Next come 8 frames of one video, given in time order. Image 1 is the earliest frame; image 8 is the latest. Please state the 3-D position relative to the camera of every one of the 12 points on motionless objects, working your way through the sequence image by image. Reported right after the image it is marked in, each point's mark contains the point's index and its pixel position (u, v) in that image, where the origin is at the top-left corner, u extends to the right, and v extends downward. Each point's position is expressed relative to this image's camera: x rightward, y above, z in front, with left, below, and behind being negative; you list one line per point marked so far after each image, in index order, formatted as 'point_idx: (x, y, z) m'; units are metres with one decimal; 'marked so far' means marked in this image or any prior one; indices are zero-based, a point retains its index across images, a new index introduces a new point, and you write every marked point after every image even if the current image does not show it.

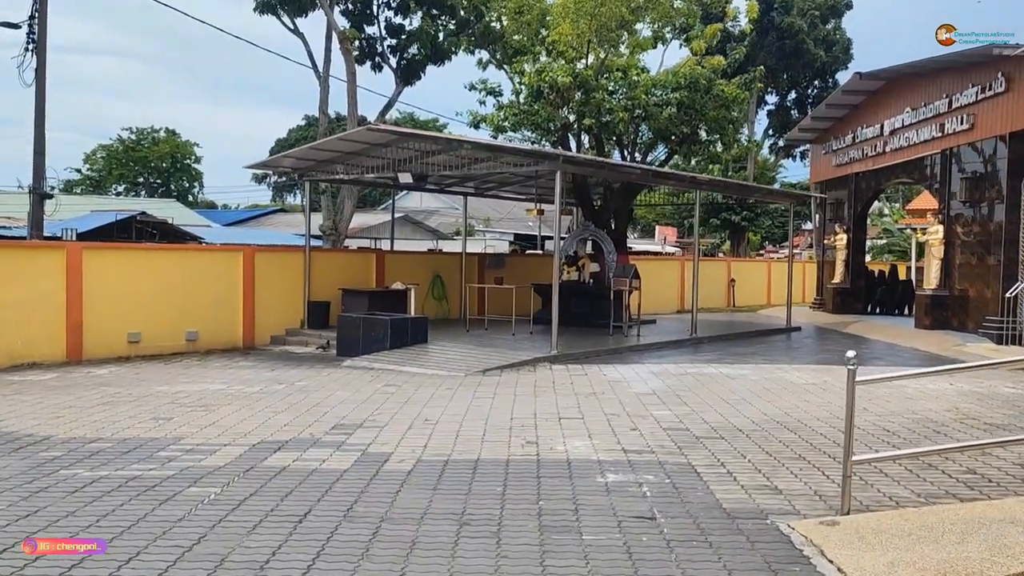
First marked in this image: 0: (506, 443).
0: (0.0, -1.2, +6.6) m
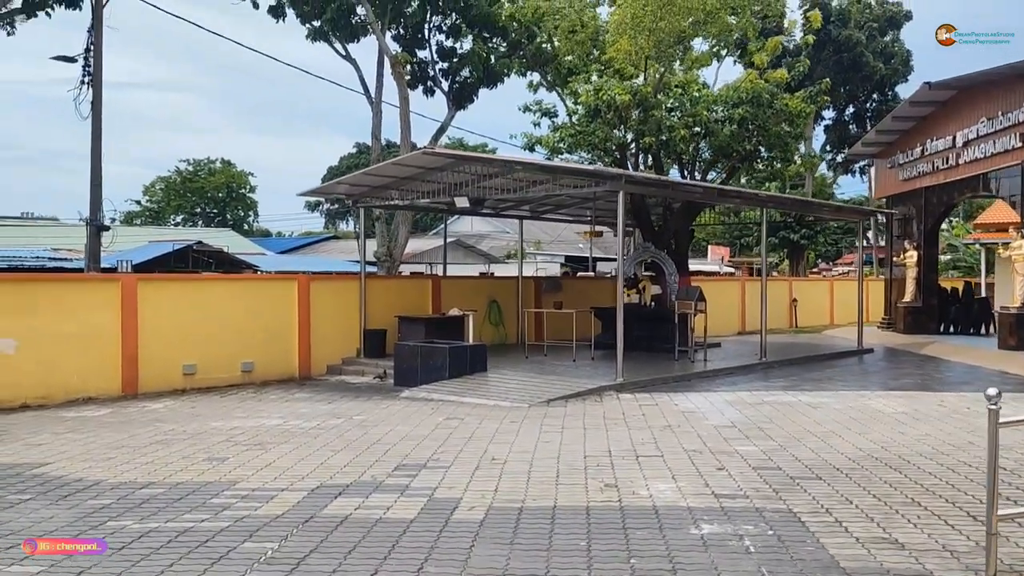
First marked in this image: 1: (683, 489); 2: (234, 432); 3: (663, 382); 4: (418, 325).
0: (+0.5, -1.4, +6.1) m
1: (+1.2, -1.4, +6.0) m
2: (-2.8, -1.4, +8.8) m
3: (+2.1, -1.3, +12.1) m
4: (-1.5, -0.6, +14.5) m
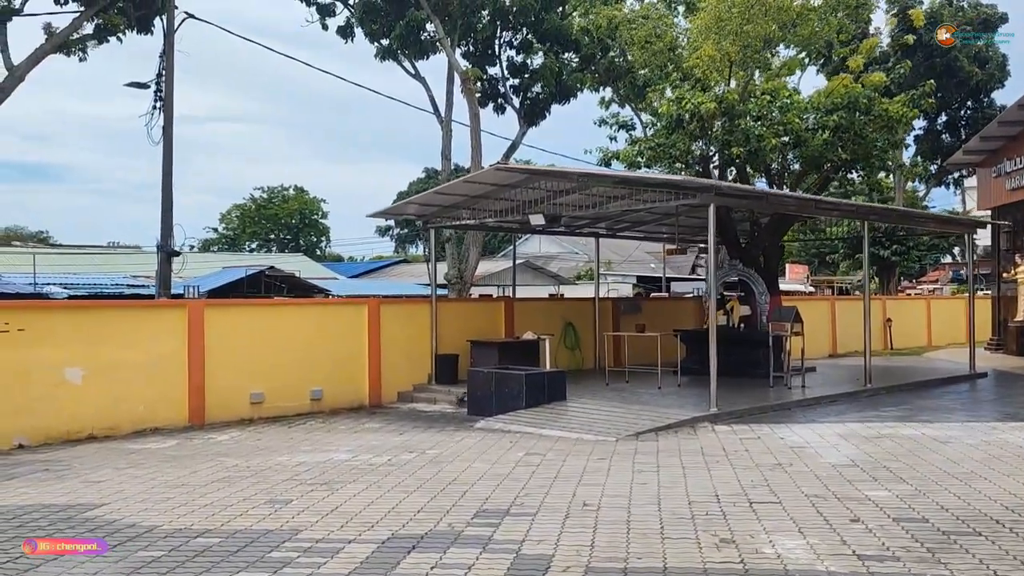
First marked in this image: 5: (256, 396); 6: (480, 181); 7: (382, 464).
0: (+1.1, -1.5, +5.2) m
1: (+1.7, -1.5, +5.1) m
2: (-2.0, -1.7, +8.2) m
3: (+3.1, -1.5, +11.0) m
4: (-0.3, -1.0, +13.8) m
5: (-3.5, -1.5, +12.1) m
6: (-0.4, +1.5, +12.7) m
7: (-1.2, -1.6, +8.2) m
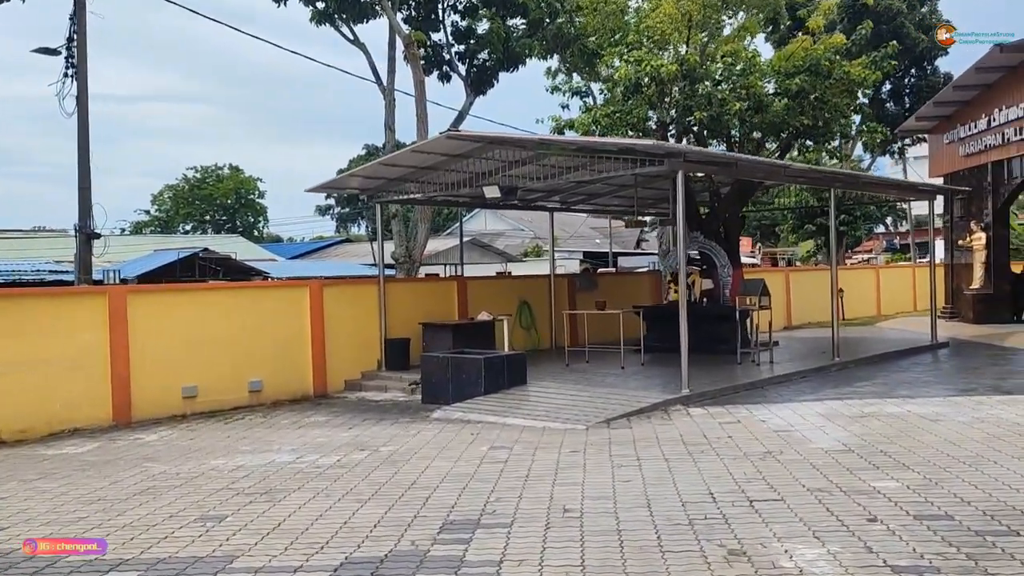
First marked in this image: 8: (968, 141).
0: (+1.0, -1.4, +4.5) m
1: (+1.6, -1.3, +4.4) m
2: (-2.3, -1.5, +7.3) m
3: (+2.6, -1.2, +10.4) m
4: (-1.0, -0.6, +13.0) m
5: (-4.0, -1.3, +11.1) m
6: (-1.1, +1.8, +11.8) m
7: (-1.5, -1.5, +7.3) m
8: (+9.6, +3.1, +18.8) m
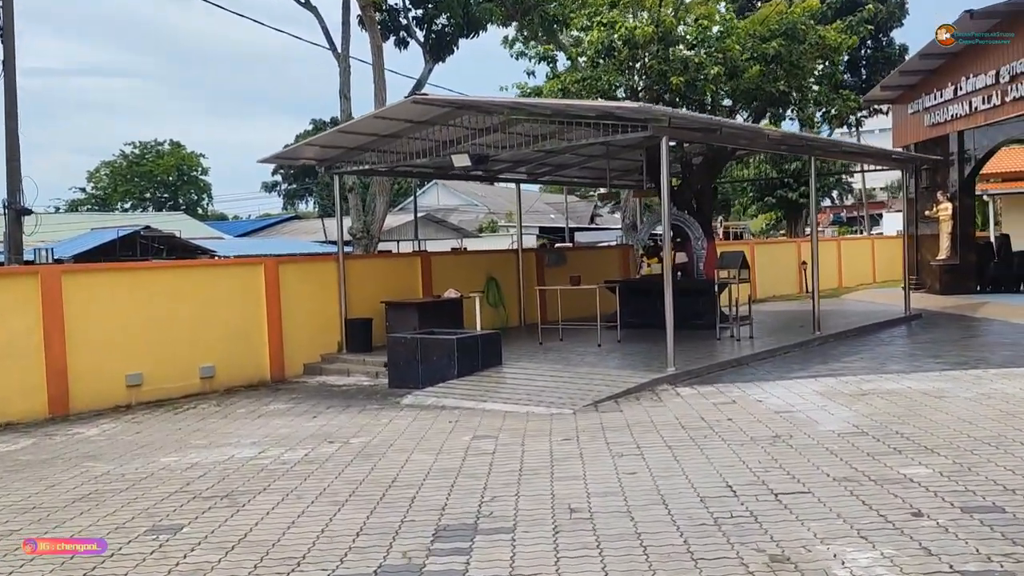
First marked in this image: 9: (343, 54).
0: (+1.0, -1.2, +4.0) m
1: (+1.7, -1.2, +3.9) m
2: (-2.3, -1.4, +6.5) m
3: (+2.3, -0.9, +10.0) m
4: (-1.4, -0.3, +12.3) m
5: (-4.3, -1.0, +10.2) m
6: (-1.5, +2.1, +11.0) m
7: (-1.6, -1.3, +6.6) m
8: (+8.8, +3.7, +18.6) m
9: (-3.3, +4.5, +17.1) m
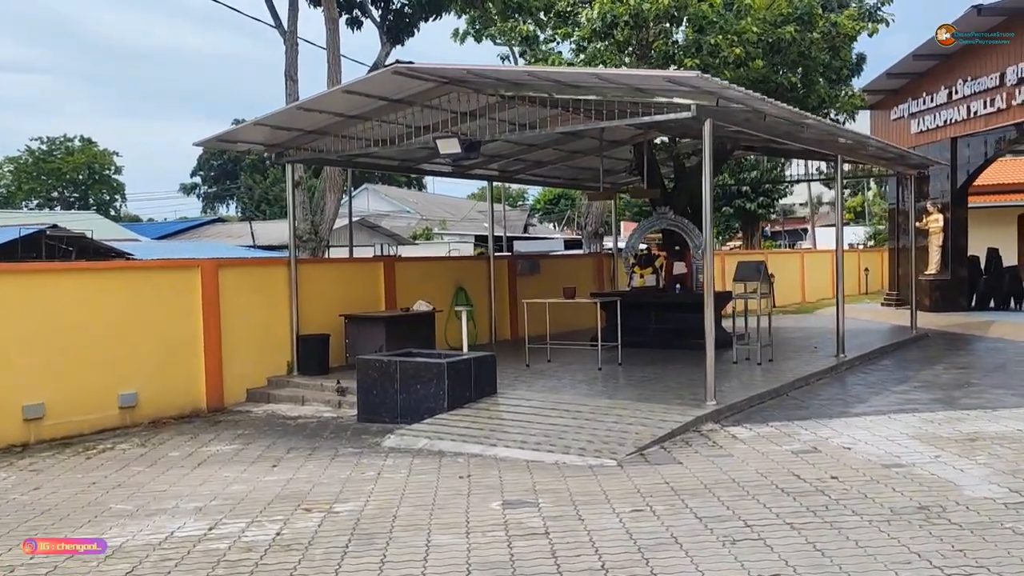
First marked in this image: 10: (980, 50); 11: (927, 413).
0: (+1.6, -1.3, +2.3) m
1: (+2.2, -1.3, +2.2) m
2: (-2.0, -1.4, +4.5) m
3: (+2.3, -1.1, +8.4) m
4: (-1.6, -0.4, +10.3) m
5: (-4.3, -1.1, +8.0) m
6: (-1.5, +2.0, +9.1) m
7: (-1.3, -1.4, +4.7) m
8: (+8.1, +3.4, +17.5) m
9: (-3.8, +4.3, +15.0) m
10: (+8.4, +4.2, +15.8) m
11: (+3.5, -1.1, +7.6) m
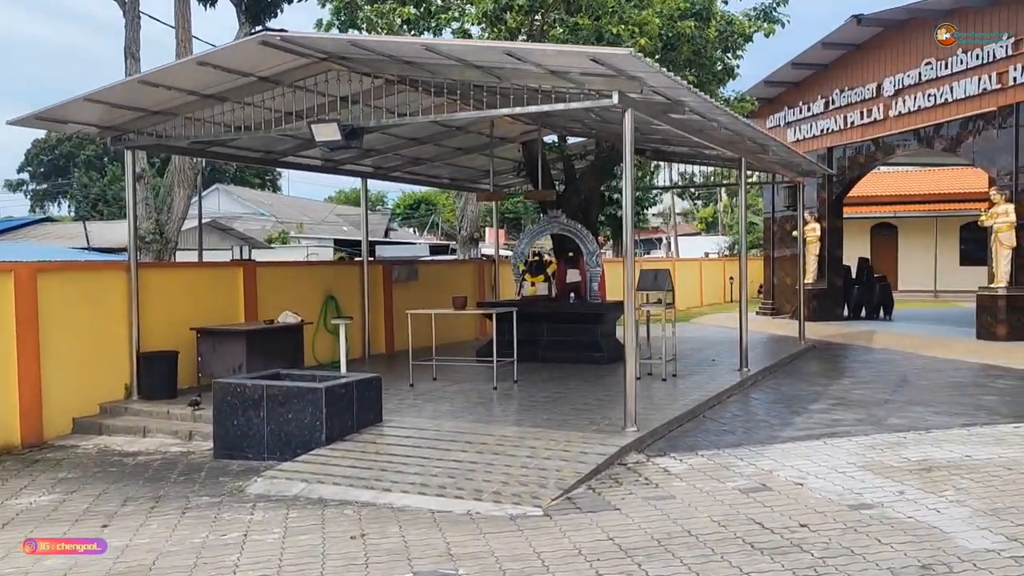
0: (+1.6, -1.4, +1.4) m
1: (+2.3, -1.3, +1.5) m
2: (-2.3, -1.5, +3.1) m
3: (+1.4, -1.2, +7.5) m
4: (-2.7, -0.5, +8.9) m
5: (-5.1, -1.2, +6.1) m
6: (-2.5, +1.9, +7.7) m
7: (-1.6, -1.4, +3.3) m
8: (+5.7, +3.2, +17.6) m
9: (-5.7, +4.2, +13.2) m
10: (+6.2, +4.1, +15.9) m
11: (+2.7, -1.2, +6.9) m
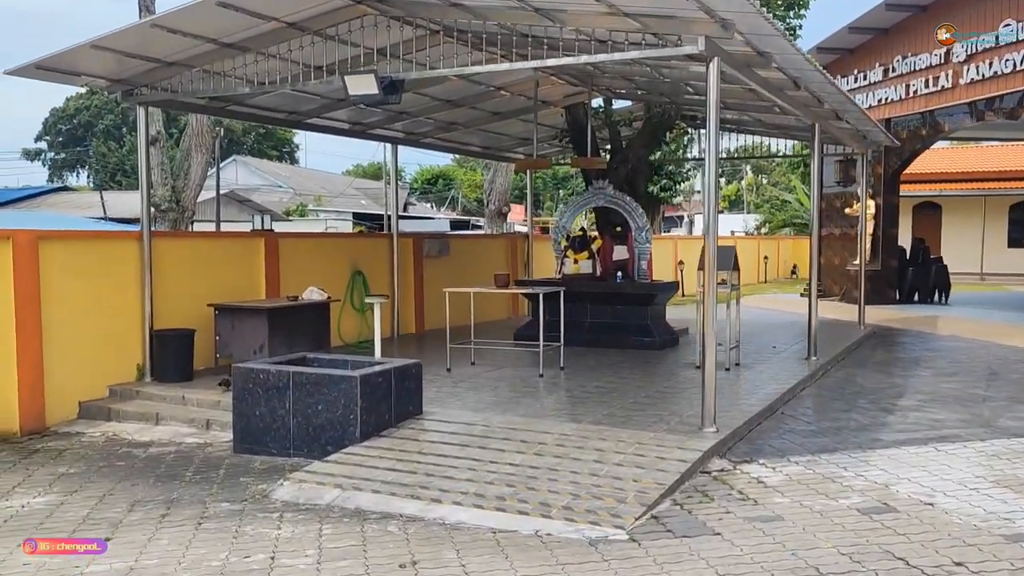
0: (+1.9, -1.4, +0.5) m
1: (+2.6, -1.3, +0.5) m
2: (-1.9, -1.4, +2.2) m
3: (+1.8, -1.0, +6.6) m
4: (-2.3, -0.3, +8.0) m
5: (-4.7, -1.0, +5.3) m
6: (-2.0, +2.1, +6.8) m
7: (-1.2, -1.3, +2.5) m
8: (+6.3, +3.6, +16.5) m
9: (-5.1, +4.6, +12.3) m
10: (+6.8, +4.4, +14.8) m
11: (+3.1, -1.0, +6.0) m
